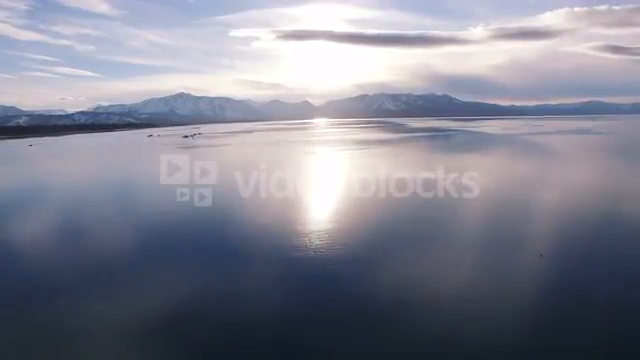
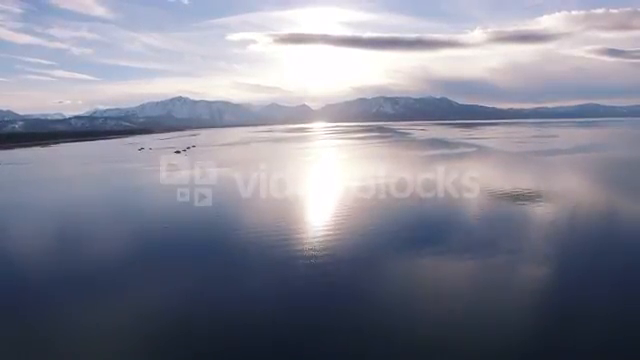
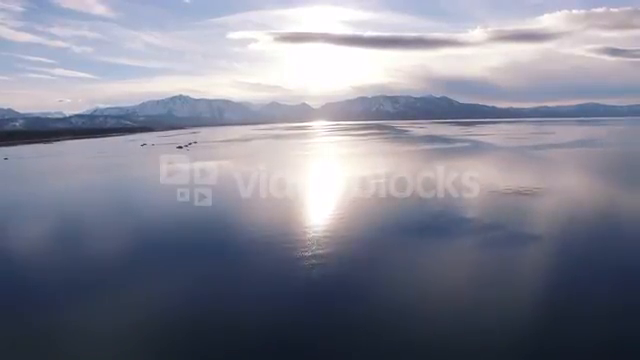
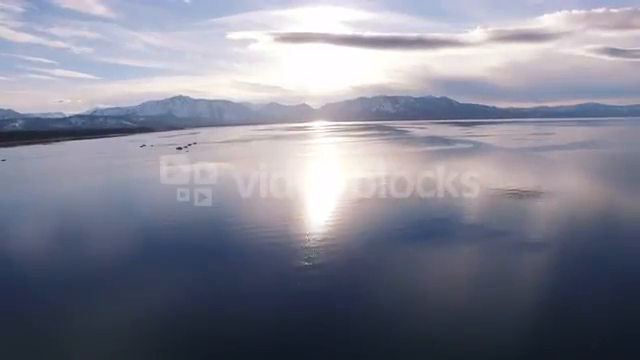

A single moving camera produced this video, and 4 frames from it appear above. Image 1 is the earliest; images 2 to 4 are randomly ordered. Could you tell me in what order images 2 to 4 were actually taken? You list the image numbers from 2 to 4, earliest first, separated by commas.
3, 4, 2
